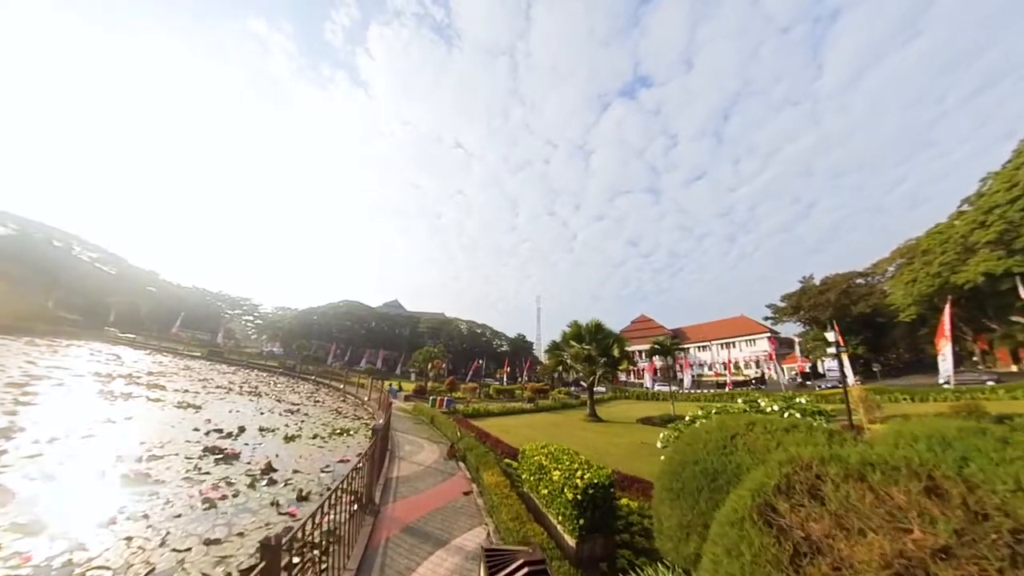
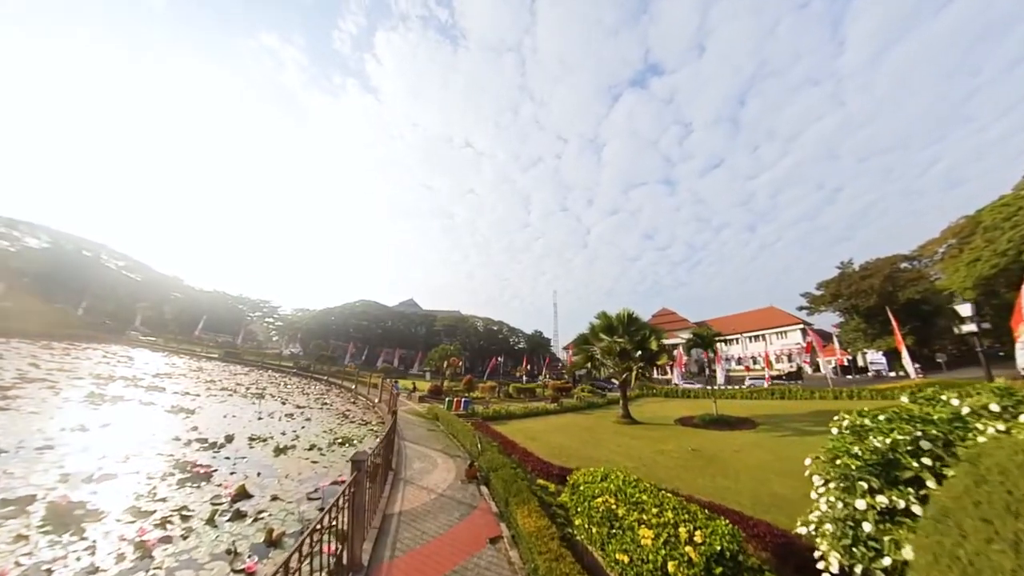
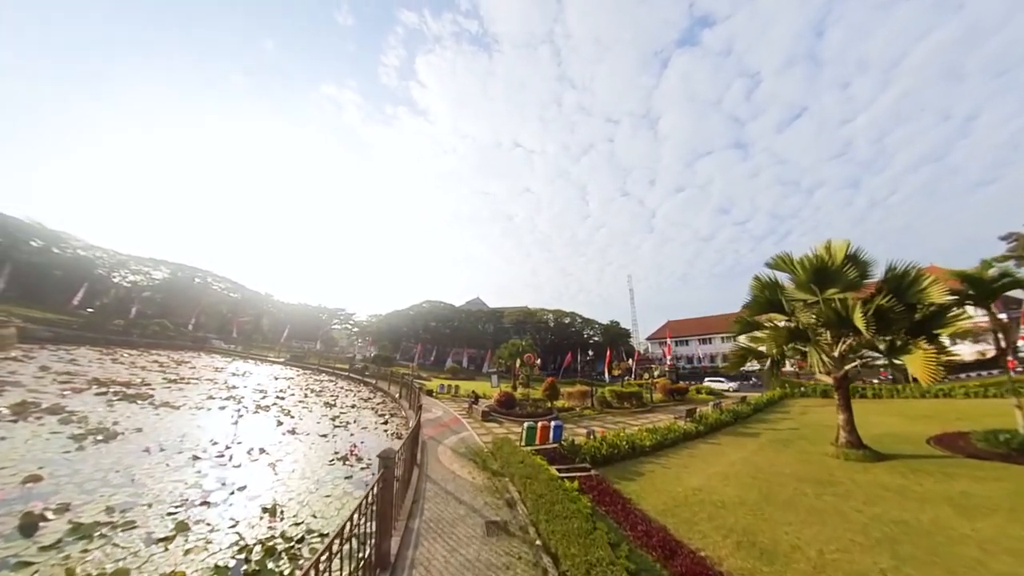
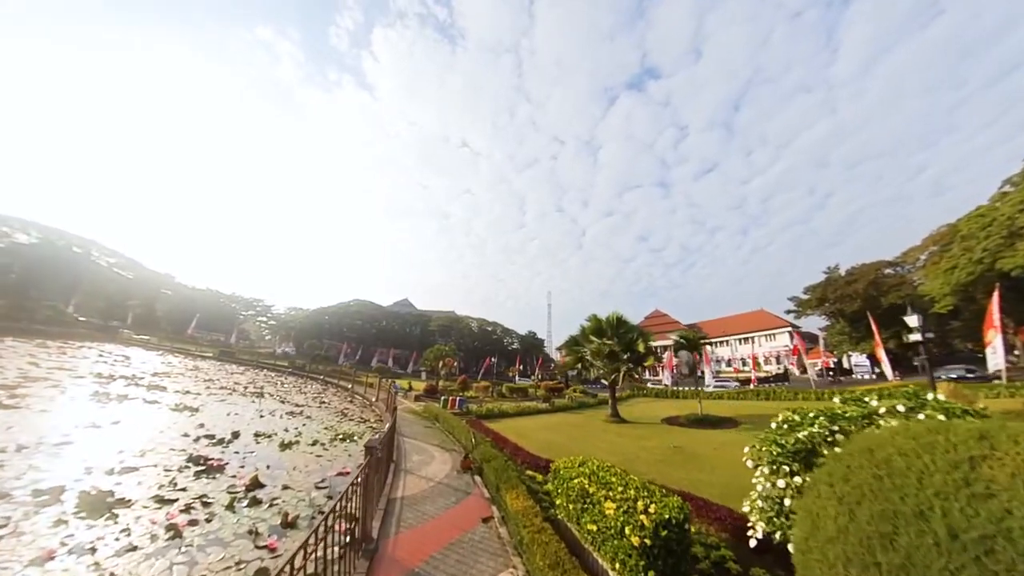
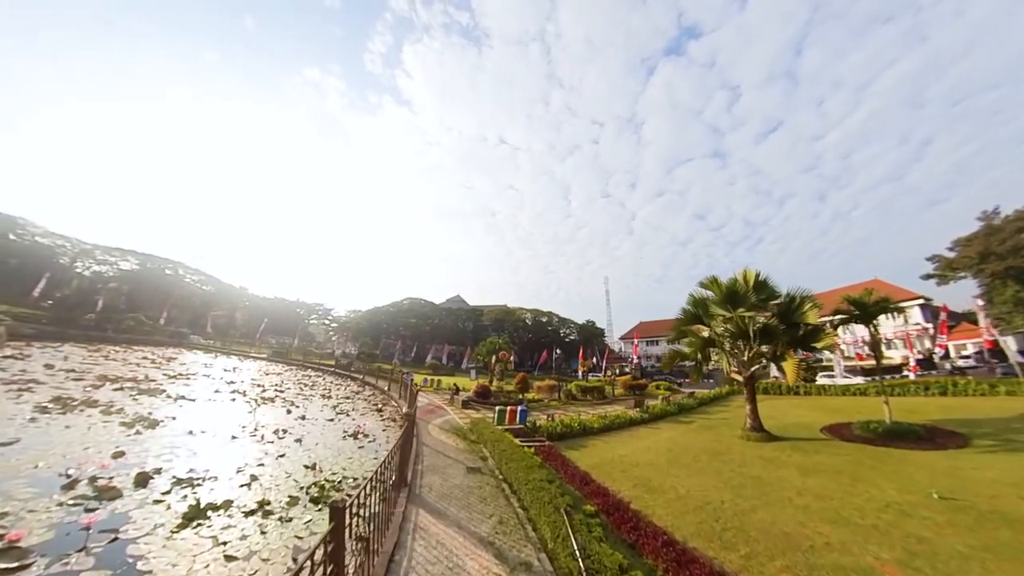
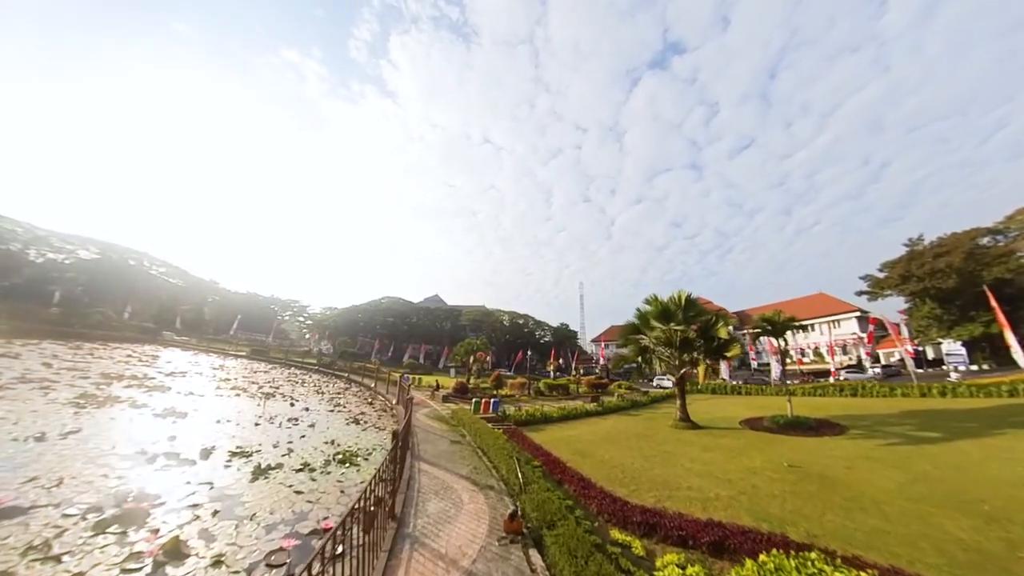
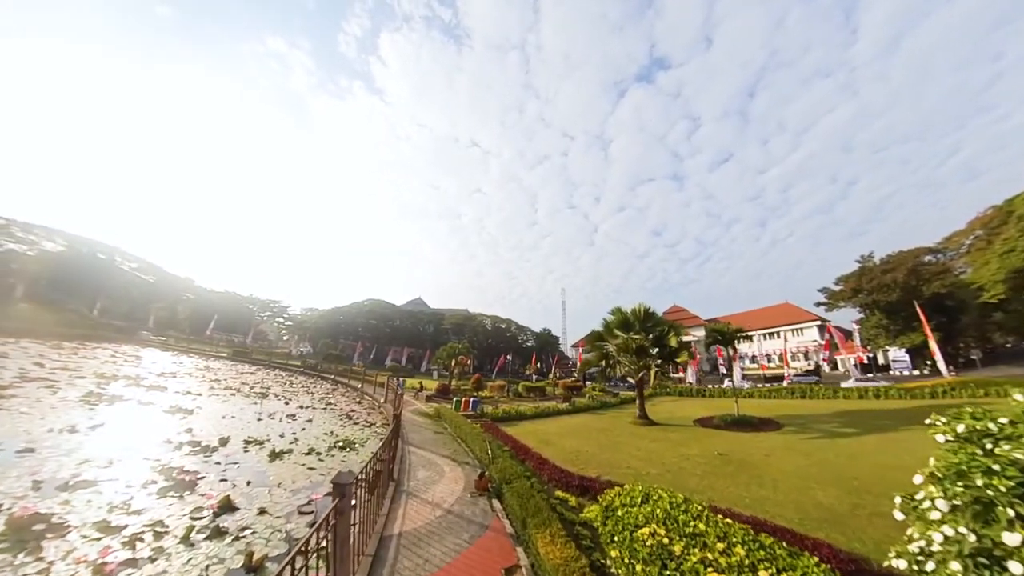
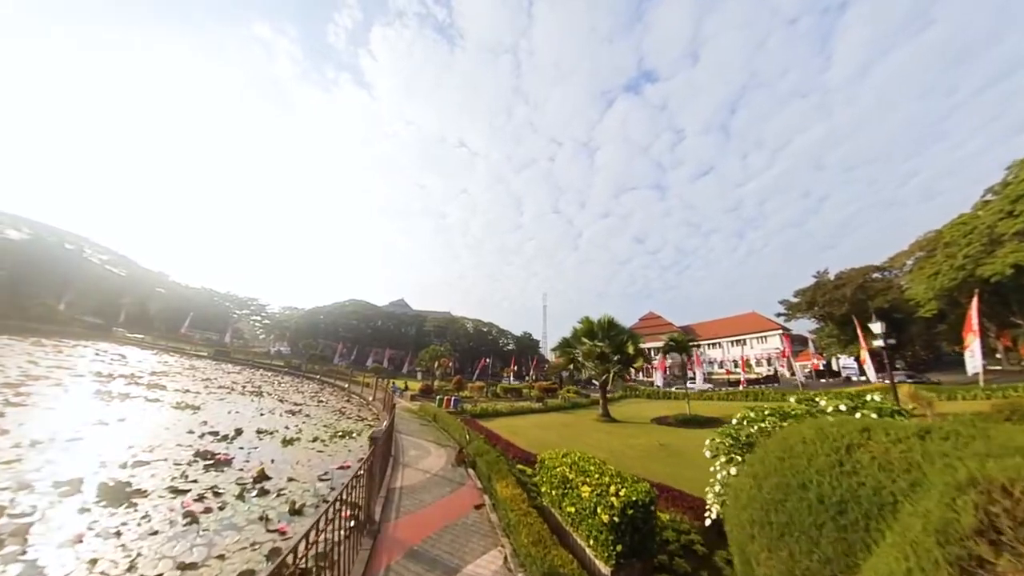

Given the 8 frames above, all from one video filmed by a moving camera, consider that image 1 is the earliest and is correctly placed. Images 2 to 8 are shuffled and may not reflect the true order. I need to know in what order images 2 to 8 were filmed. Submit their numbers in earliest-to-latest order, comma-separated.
8, 4, 2, 7, 6, 5, 3
